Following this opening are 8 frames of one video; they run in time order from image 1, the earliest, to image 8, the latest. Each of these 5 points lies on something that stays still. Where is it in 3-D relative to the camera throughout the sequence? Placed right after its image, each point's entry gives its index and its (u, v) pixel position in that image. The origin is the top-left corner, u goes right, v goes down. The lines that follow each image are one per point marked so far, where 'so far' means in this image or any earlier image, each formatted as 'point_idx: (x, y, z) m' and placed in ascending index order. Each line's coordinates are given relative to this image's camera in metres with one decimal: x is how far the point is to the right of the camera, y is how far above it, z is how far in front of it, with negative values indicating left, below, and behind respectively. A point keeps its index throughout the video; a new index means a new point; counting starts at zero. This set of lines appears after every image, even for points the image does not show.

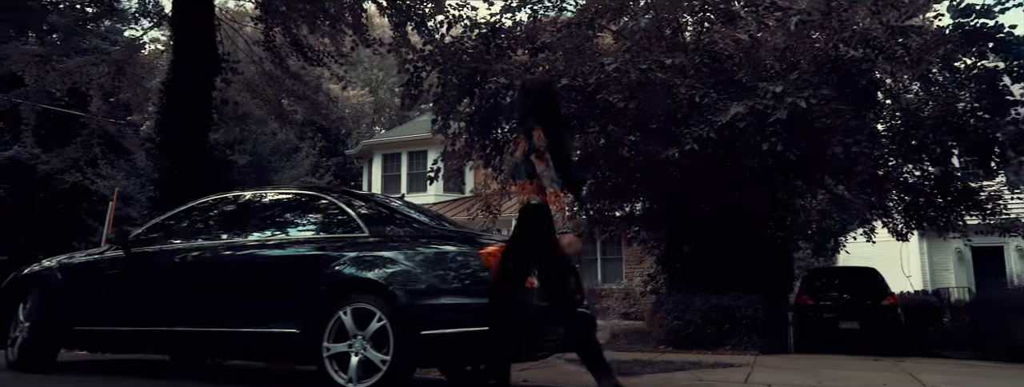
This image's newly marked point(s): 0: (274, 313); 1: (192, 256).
0: (-1.4, -0.7, +5.1) m
1: (-2.2, -0.4, +5.5) m
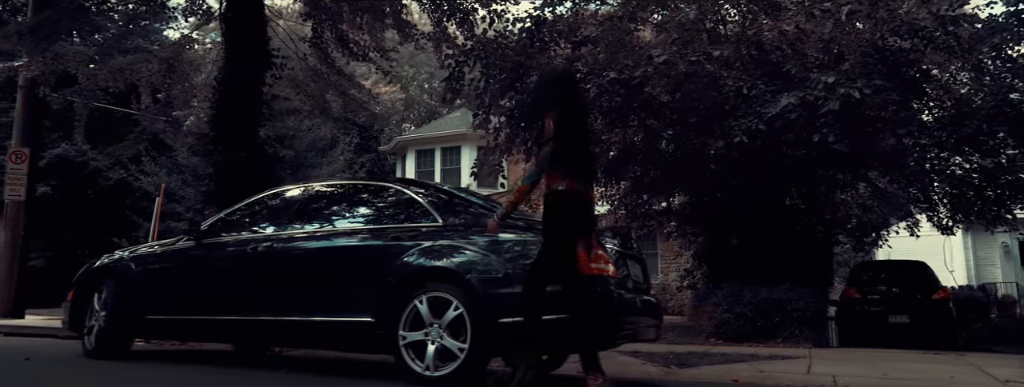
0: (-1.0, -0.7, +5.2) m
1: (-1.7, -0.4, +5.6) m
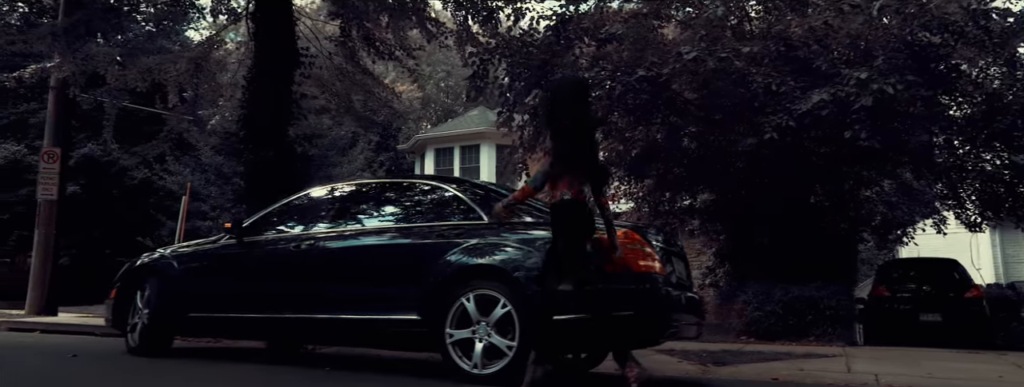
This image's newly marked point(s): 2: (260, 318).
0: (-0.7, -0.7, +5.2) m
1: (-1.5, -0.4, +5.6) m
2: (-1.6, -0.8, +5.6) m
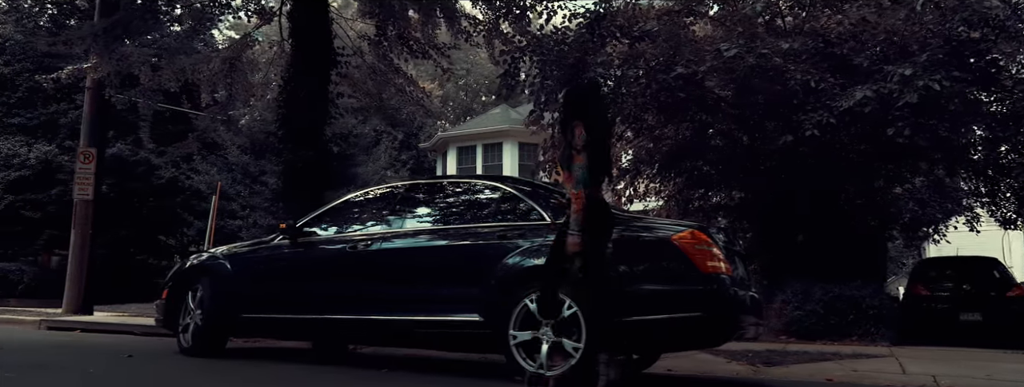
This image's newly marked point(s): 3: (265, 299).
0: (-0.4, -0.7, +5.2) m
1: (-1.1, -0.4, +5.6) m
2: (-1.3, -0.8, +5.6) m
3: (-1.7, -0.7, +5.9) m
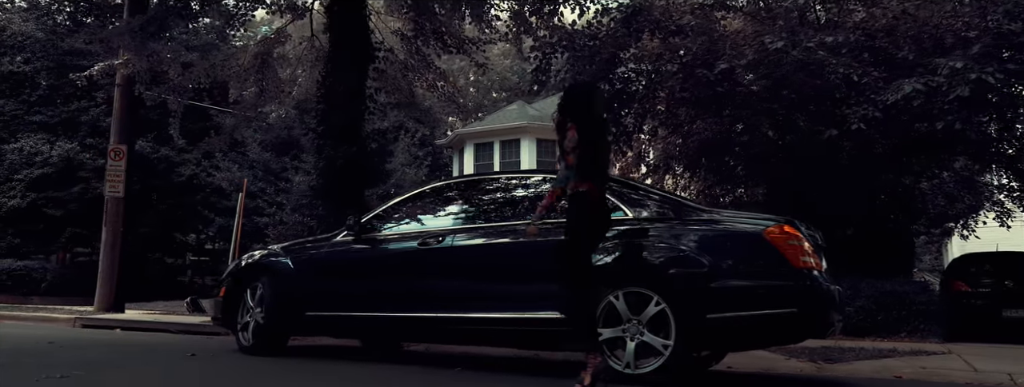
0: (+0.1, -0.6, +5.1) m
1: (-0.7, -0.4, +5.5) m
2: (-0.9, -0.8, +5.5) m
3: (-1.3, -0.7, +5.8) m
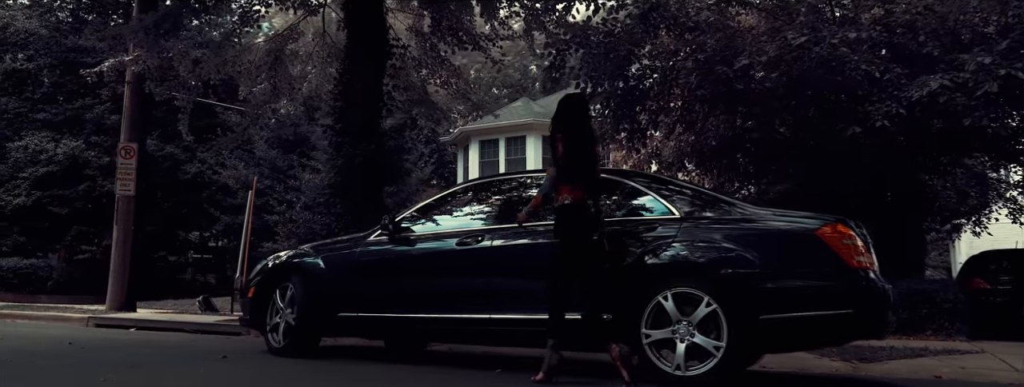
0: (+0.3, -0.6, +5.0) m
1: (-0.4, -0.3, +5.4) m
2: (-0.6, -0.8, +5.4) m
3: (-1.0, -0.7, +5.7) m
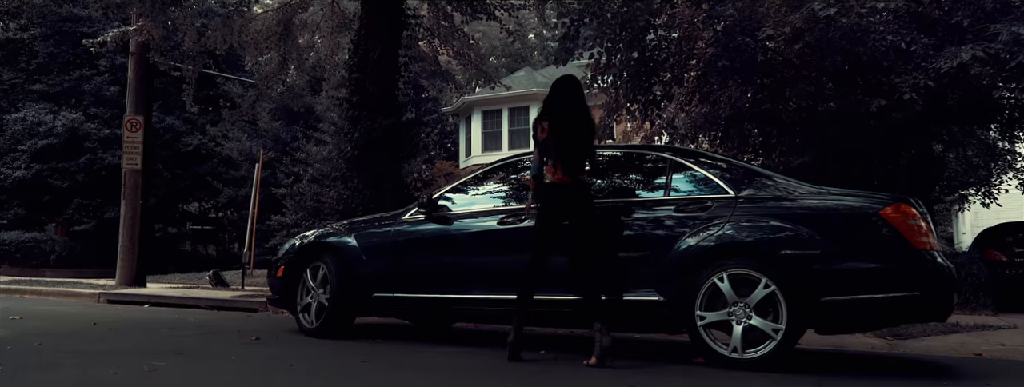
0: (+0.6, -0.5, +4.8) m
1: (-0.2, -0.2, +5.3) m
2: (-0.4, -0.7, +5.3) m
3: (-0.8, -0.5, +5.5) m
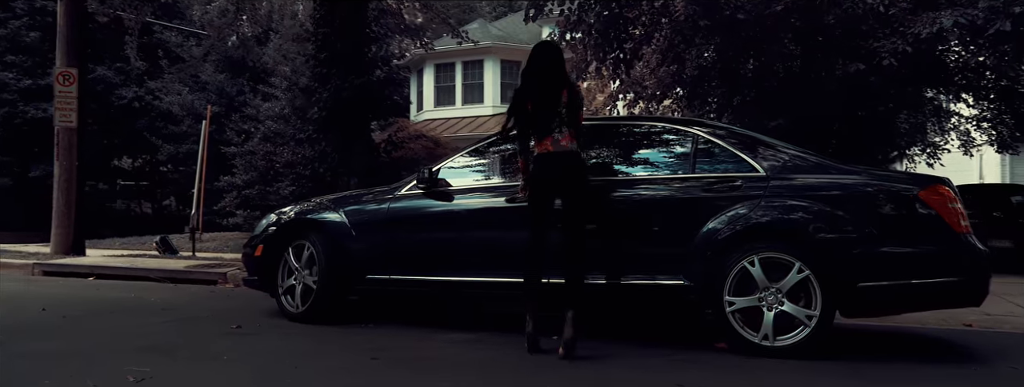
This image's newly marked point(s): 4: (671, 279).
0: (+0.6, -0.4, +4.5) m
1: (-0.2, -0.1, +4.9) m
2: (-0.3, -0.5, +4.9) m
3: (-0.8, -0.4, +5.1) m
4: (+0.7, -0.4, +4.4) m
